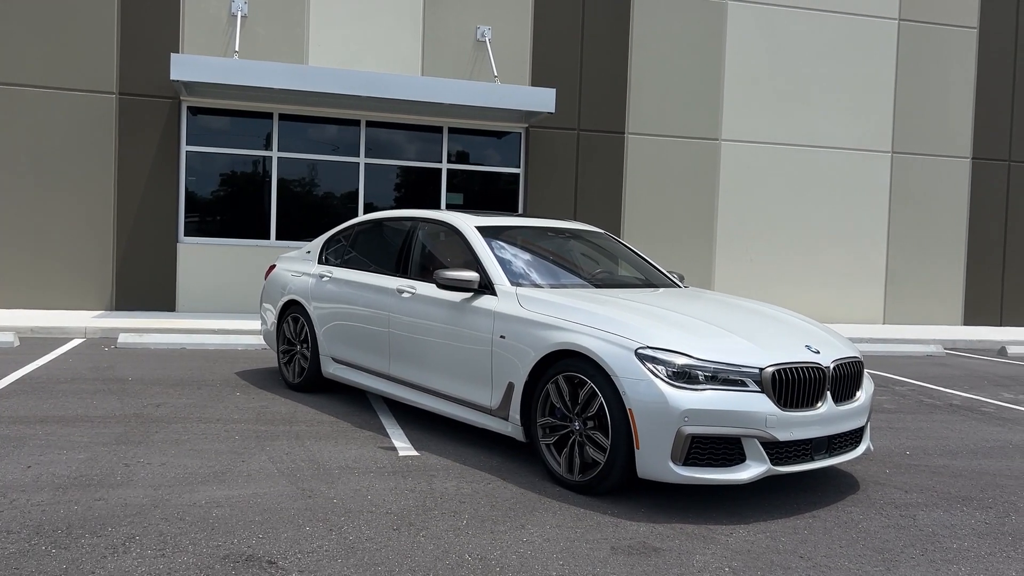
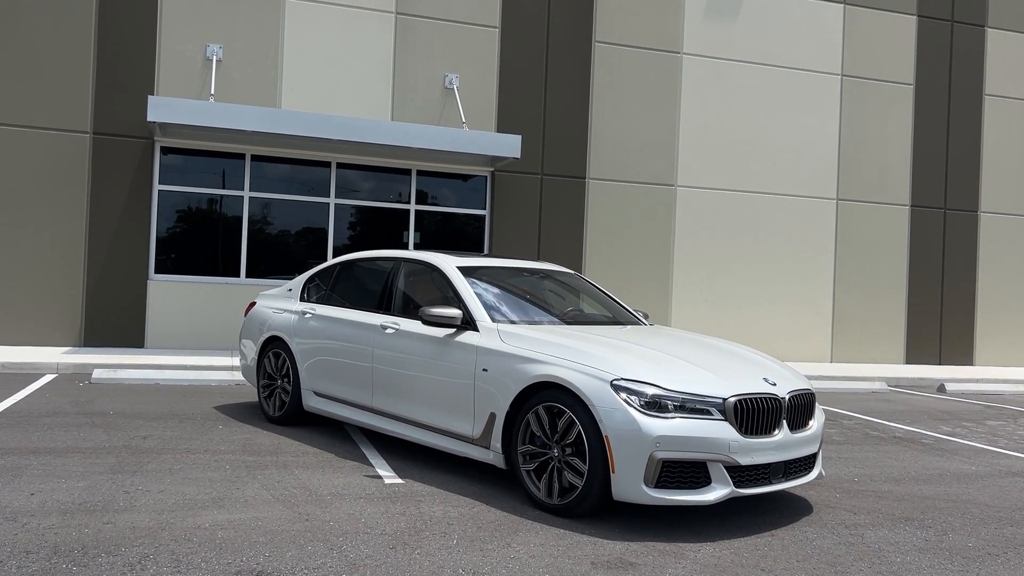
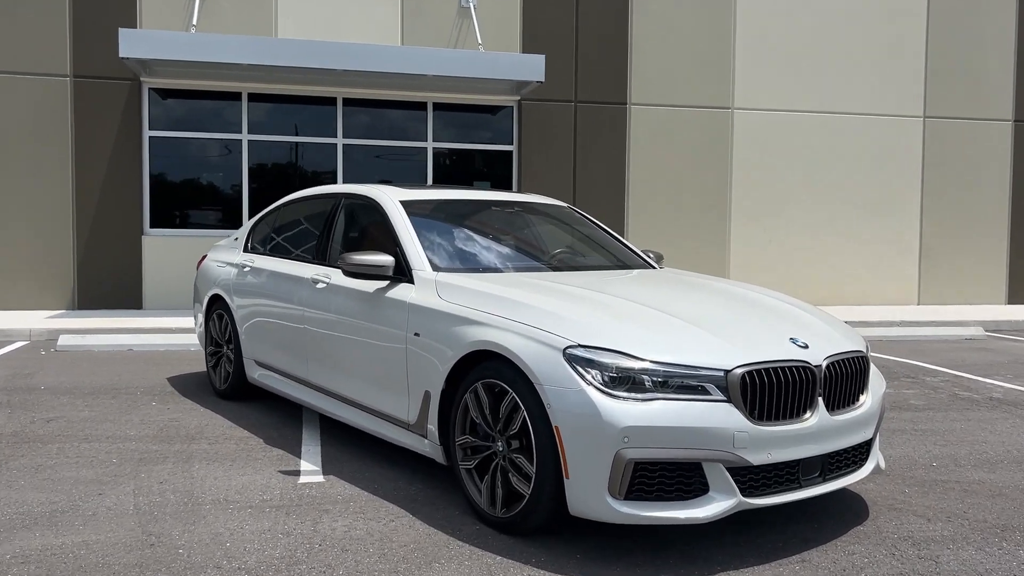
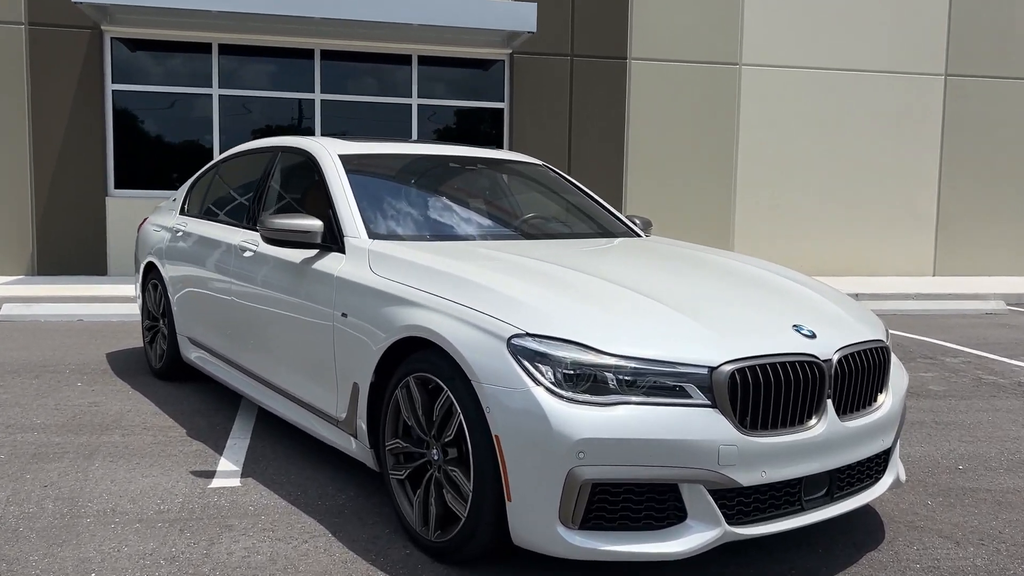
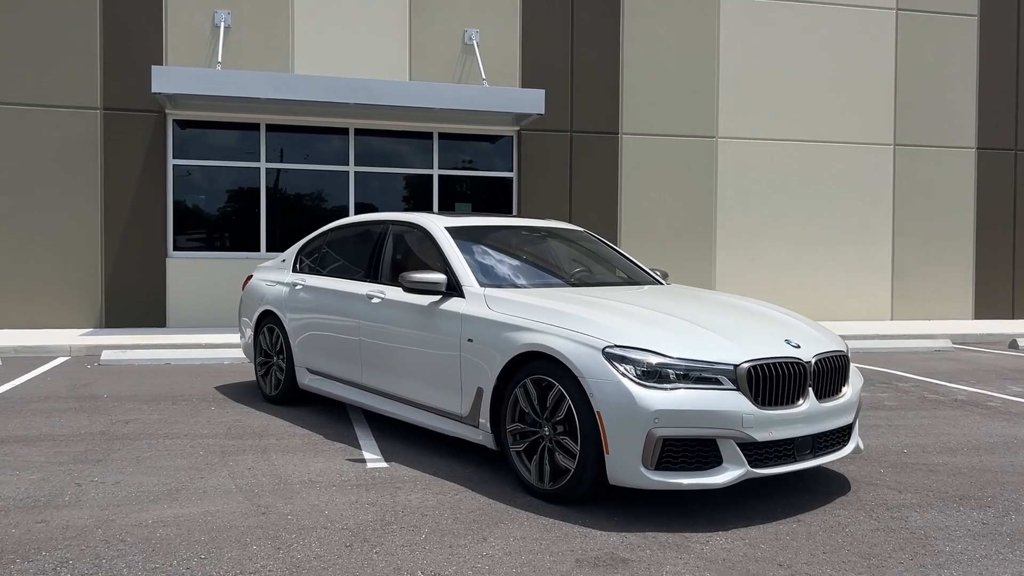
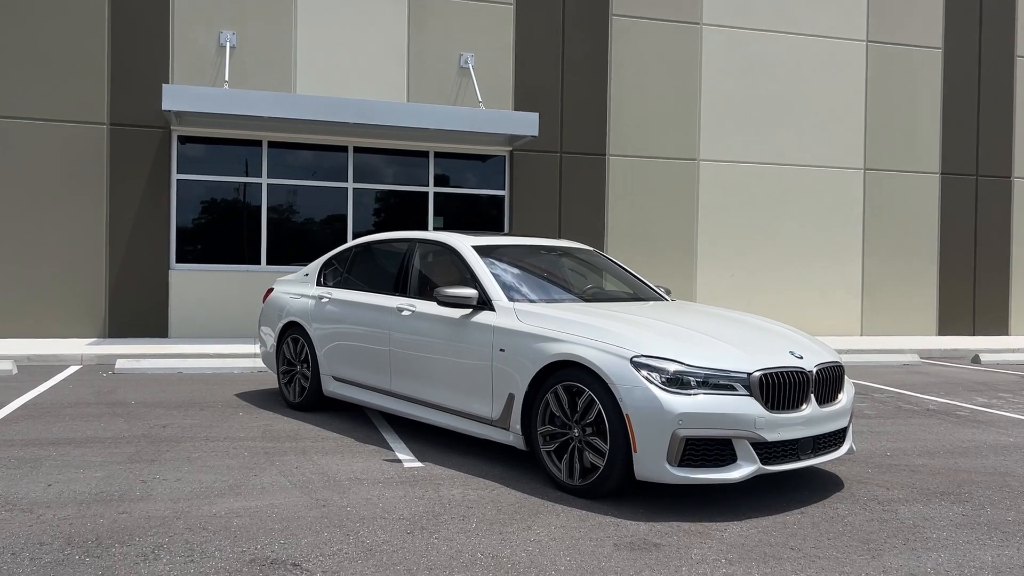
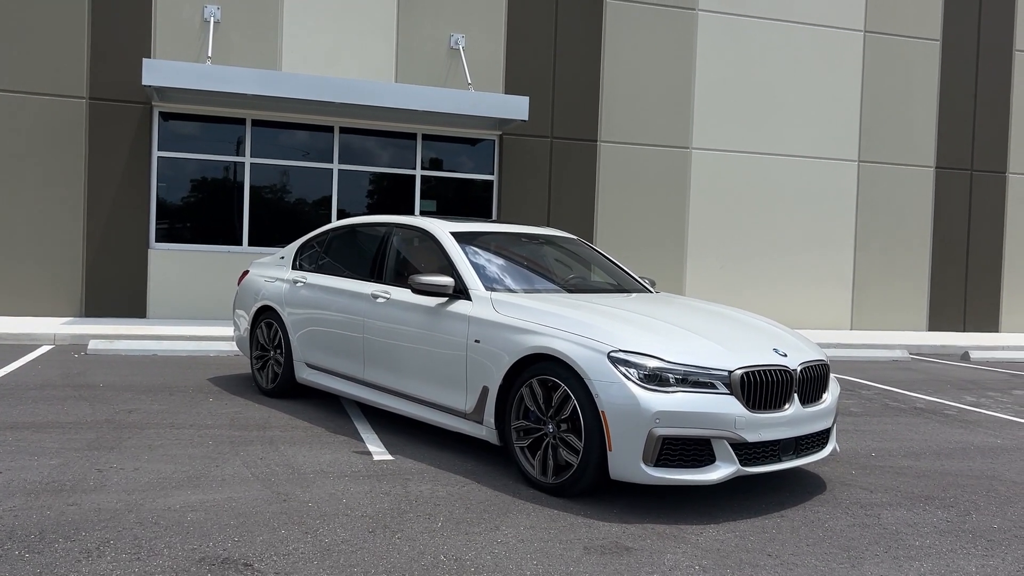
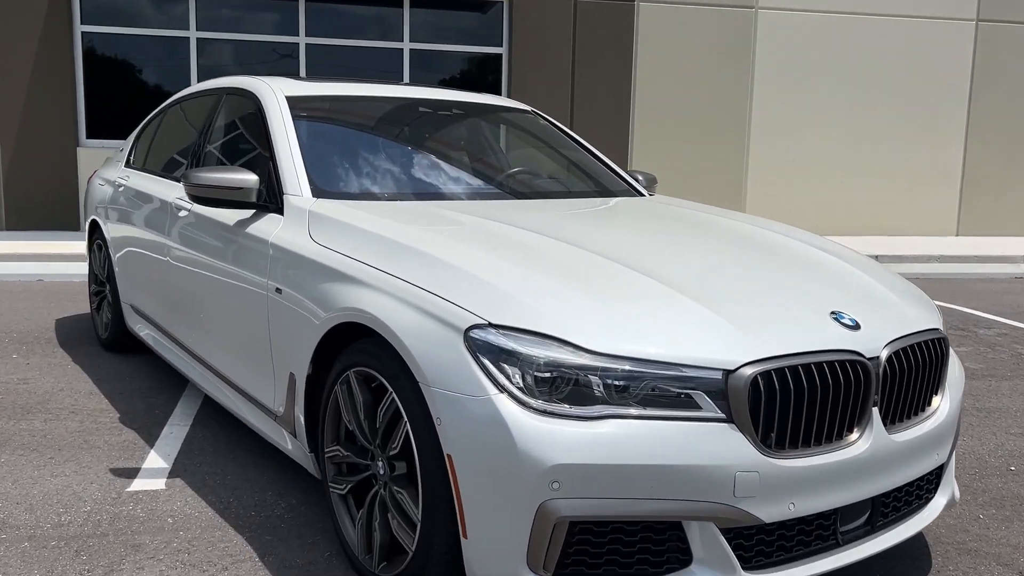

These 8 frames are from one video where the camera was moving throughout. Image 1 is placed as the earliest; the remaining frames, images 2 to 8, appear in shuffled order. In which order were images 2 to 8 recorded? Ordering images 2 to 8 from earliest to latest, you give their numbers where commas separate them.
7, 2, 6, 5, 3, 4, 8
